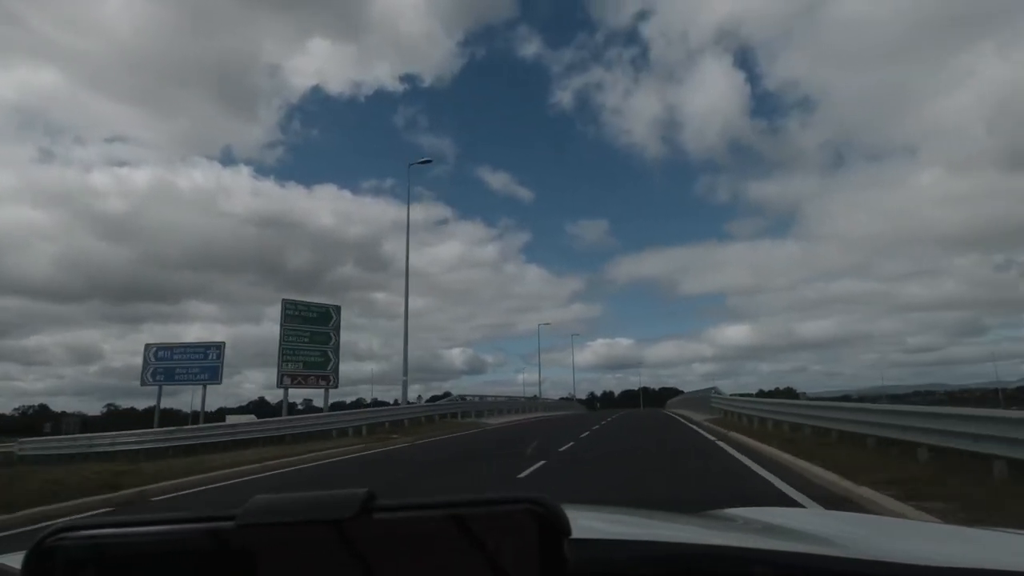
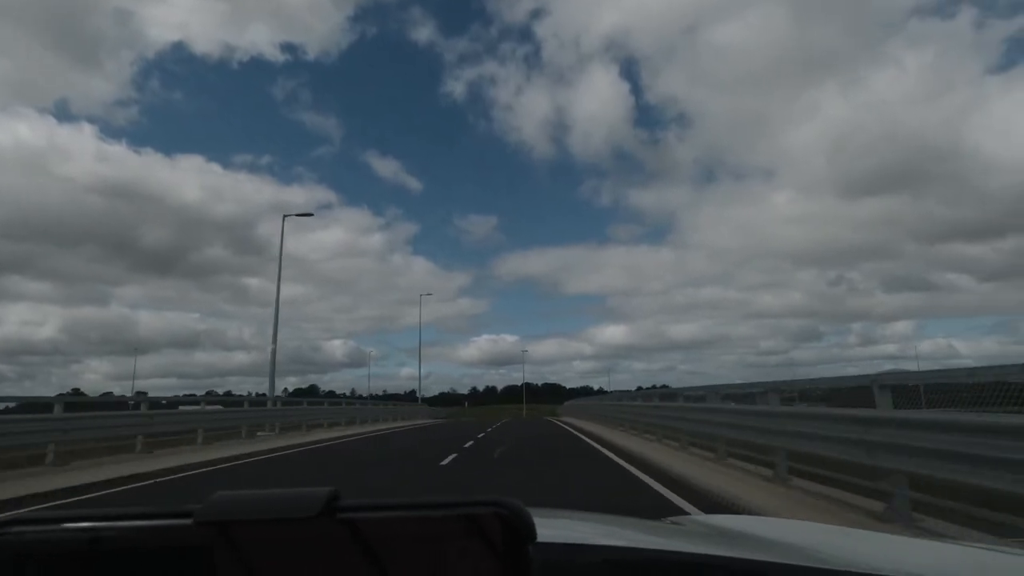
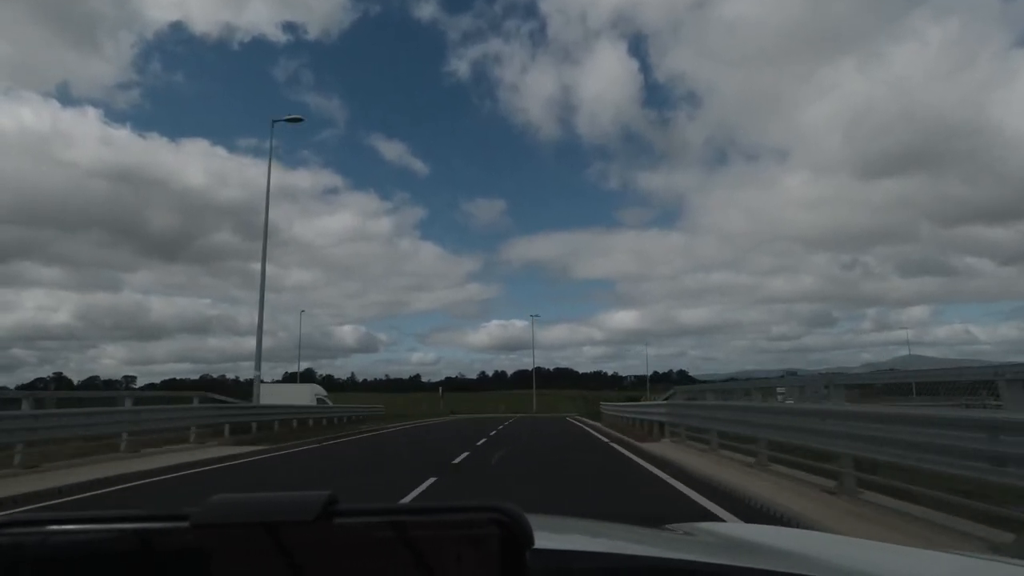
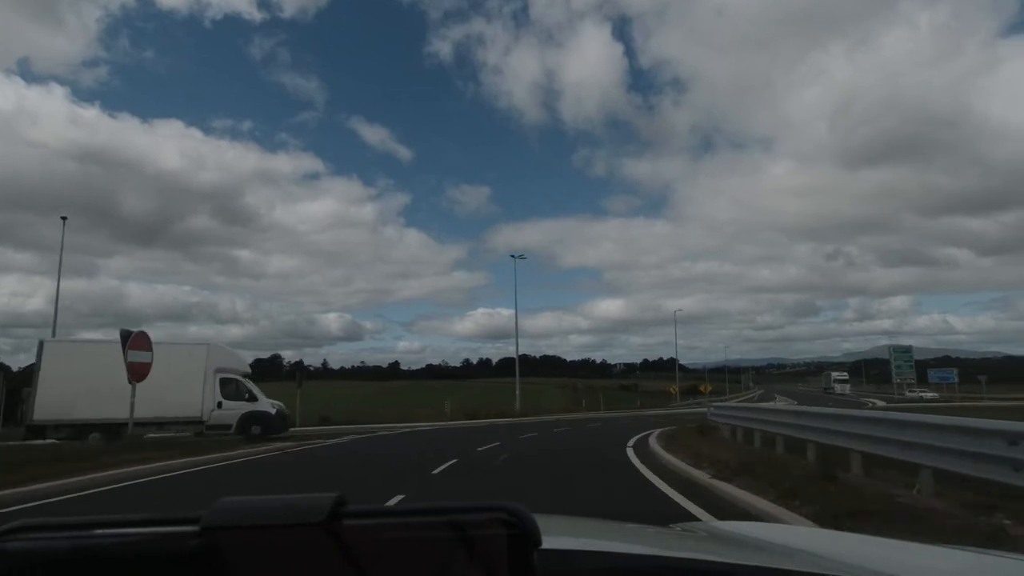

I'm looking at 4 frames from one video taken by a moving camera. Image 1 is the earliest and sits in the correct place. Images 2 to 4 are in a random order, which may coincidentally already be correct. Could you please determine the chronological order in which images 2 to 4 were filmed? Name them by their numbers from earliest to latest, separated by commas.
2, 3, 4
